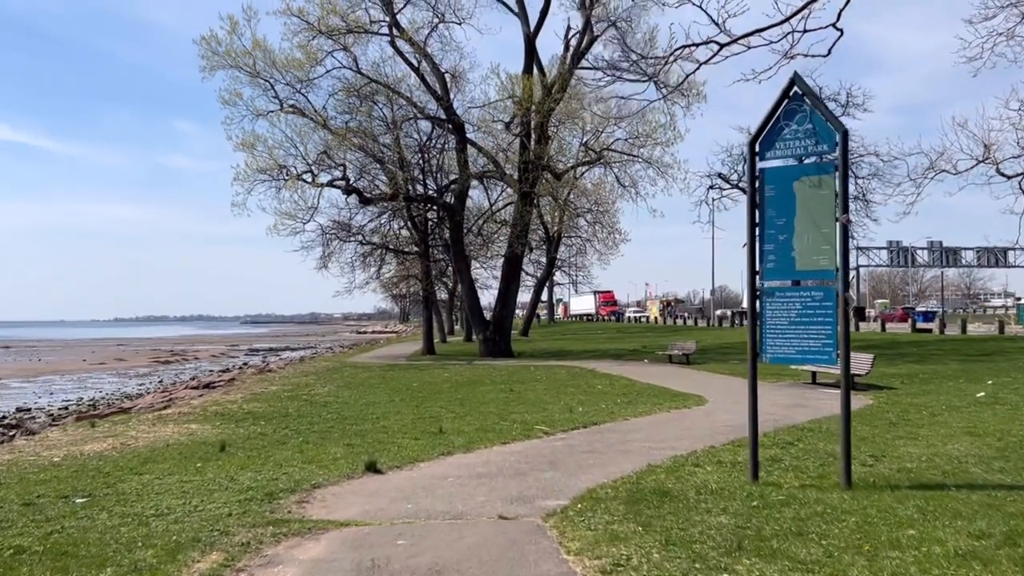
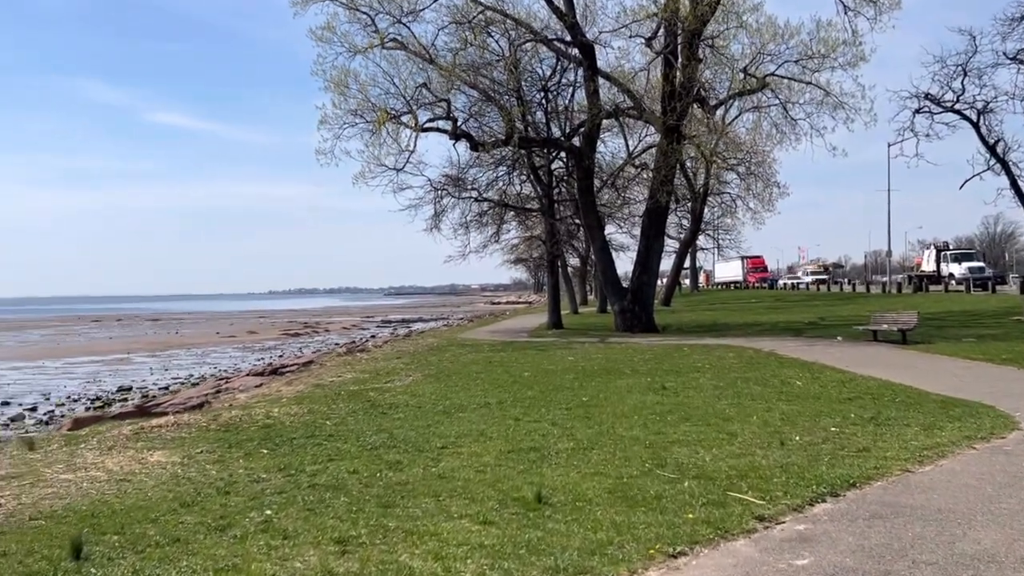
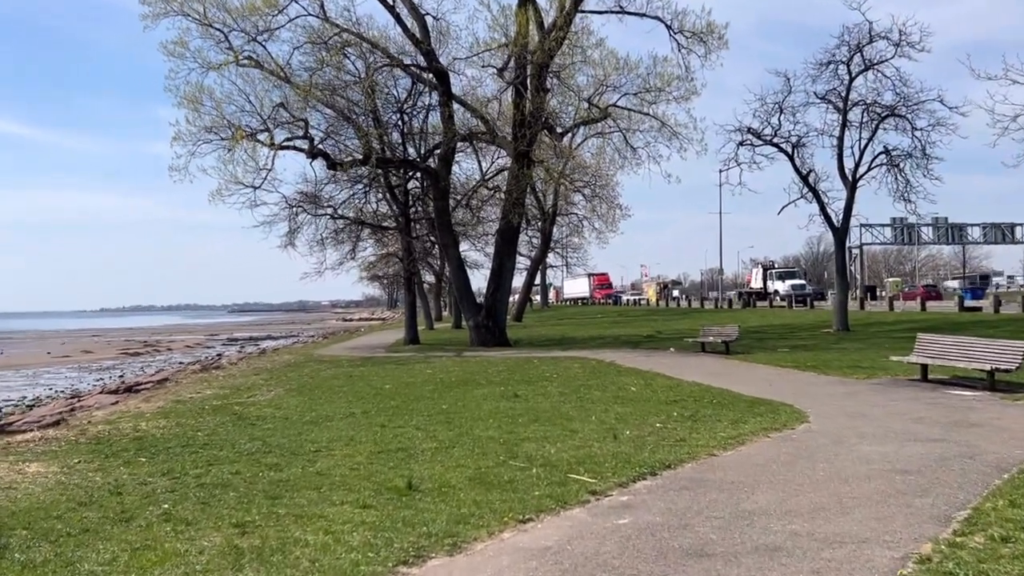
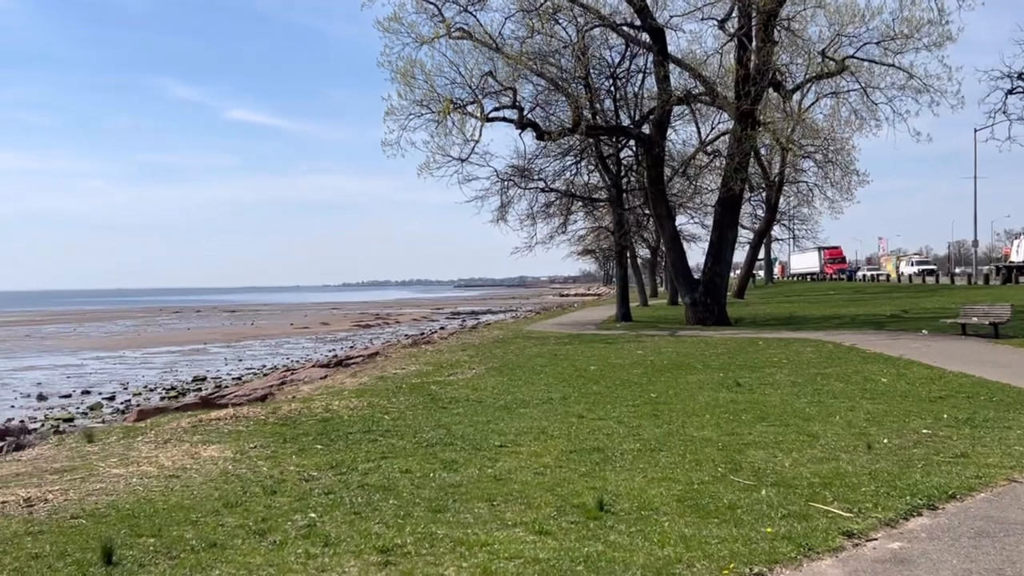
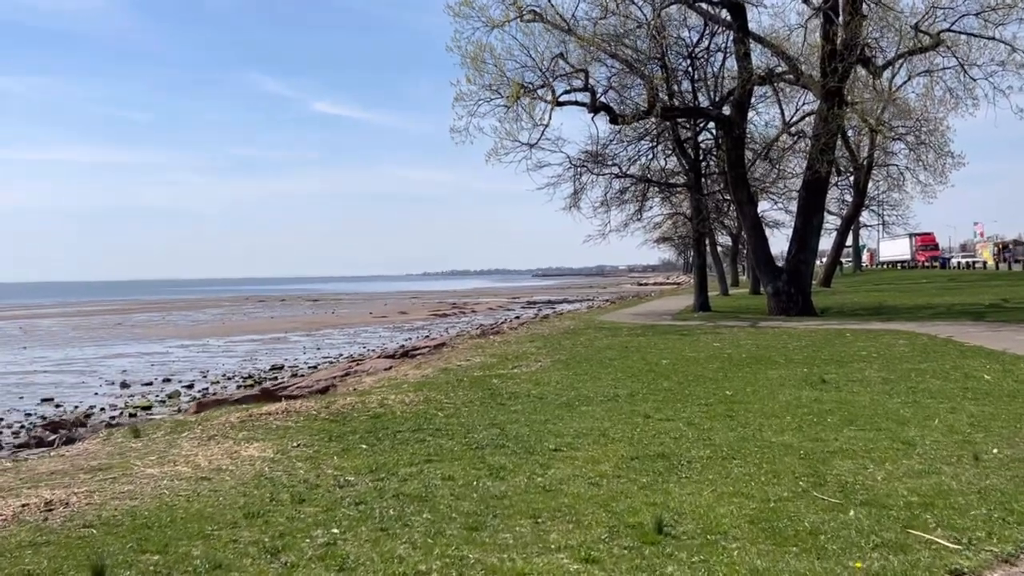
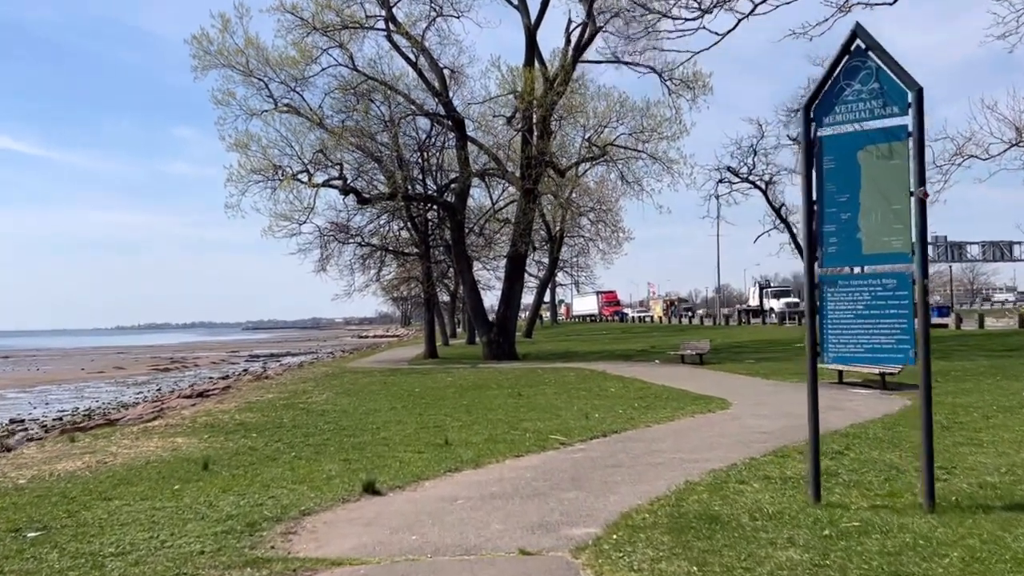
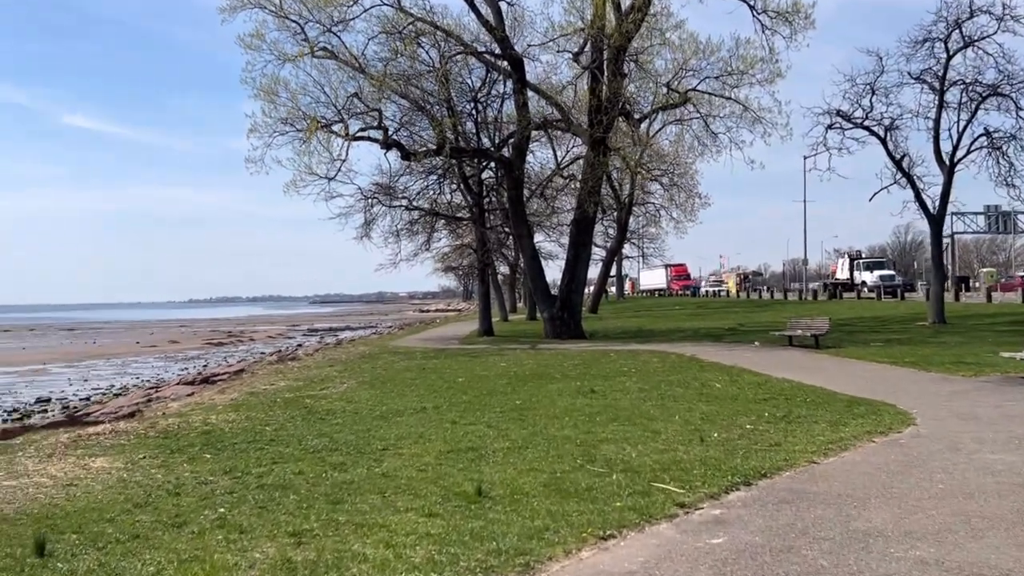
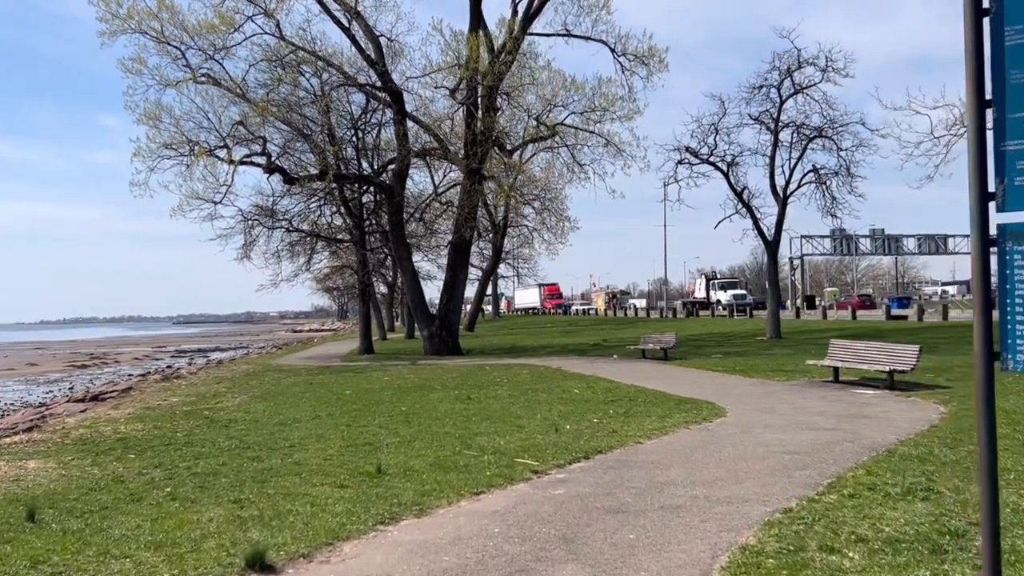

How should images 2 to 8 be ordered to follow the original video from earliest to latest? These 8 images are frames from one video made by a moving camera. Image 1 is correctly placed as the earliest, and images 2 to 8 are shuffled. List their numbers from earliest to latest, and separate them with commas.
6, 8, 3, 7, 2, 4, 5
